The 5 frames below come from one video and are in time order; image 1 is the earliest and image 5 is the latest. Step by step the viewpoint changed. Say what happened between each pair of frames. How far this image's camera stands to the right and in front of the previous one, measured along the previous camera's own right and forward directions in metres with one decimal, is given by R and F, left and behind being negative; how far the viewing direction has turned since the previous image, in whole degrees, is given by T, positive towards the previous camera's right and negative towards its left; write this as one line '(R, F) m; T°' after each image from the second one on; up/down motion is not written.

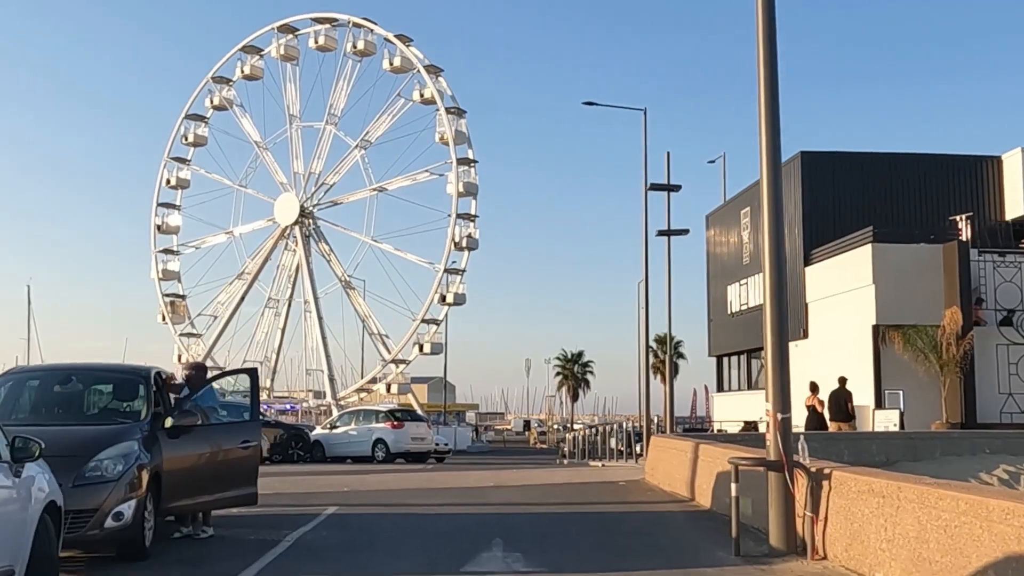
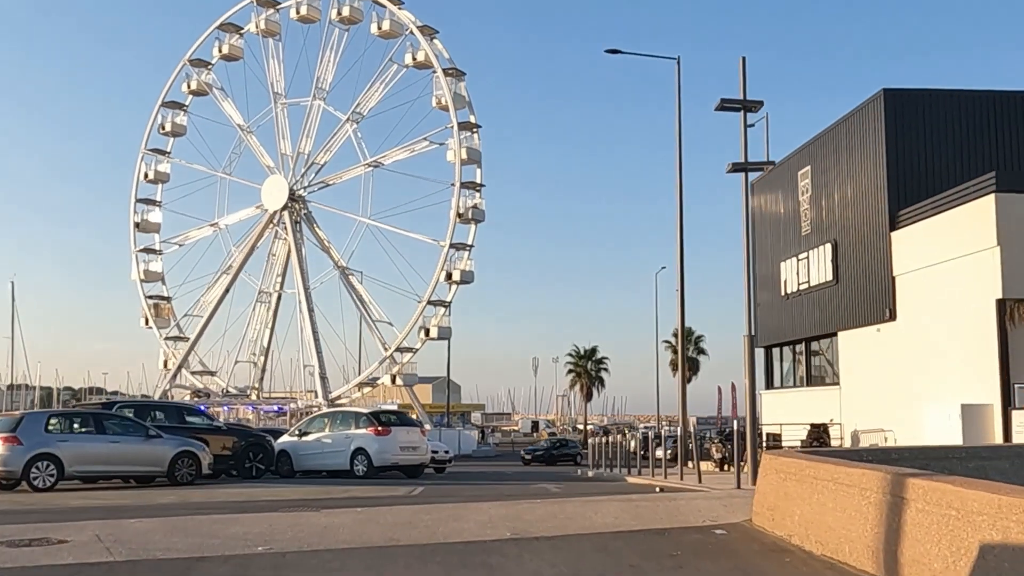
(-0.2, +6.2) m; 0°
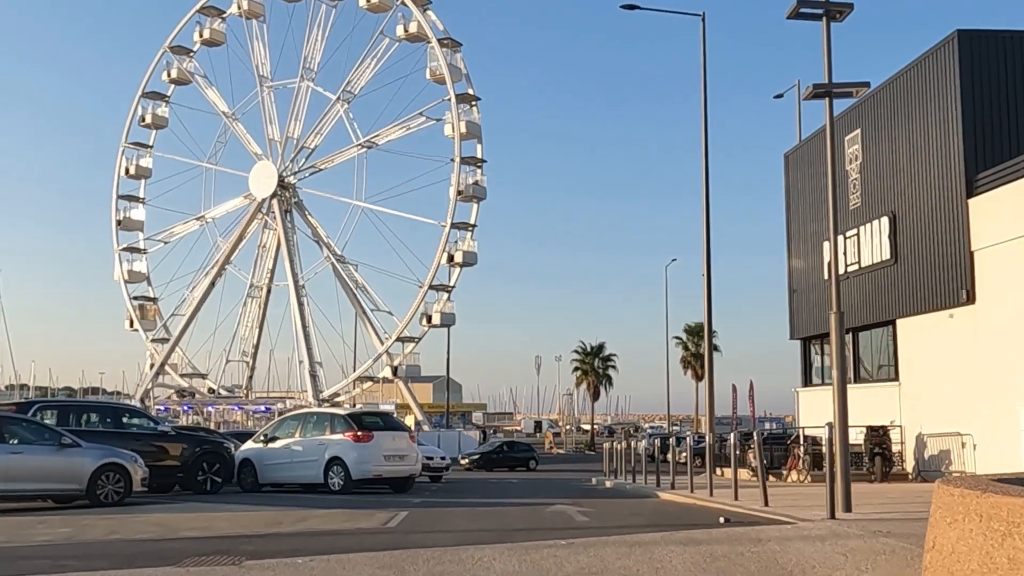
(-0.1, +4.0) m; 0°
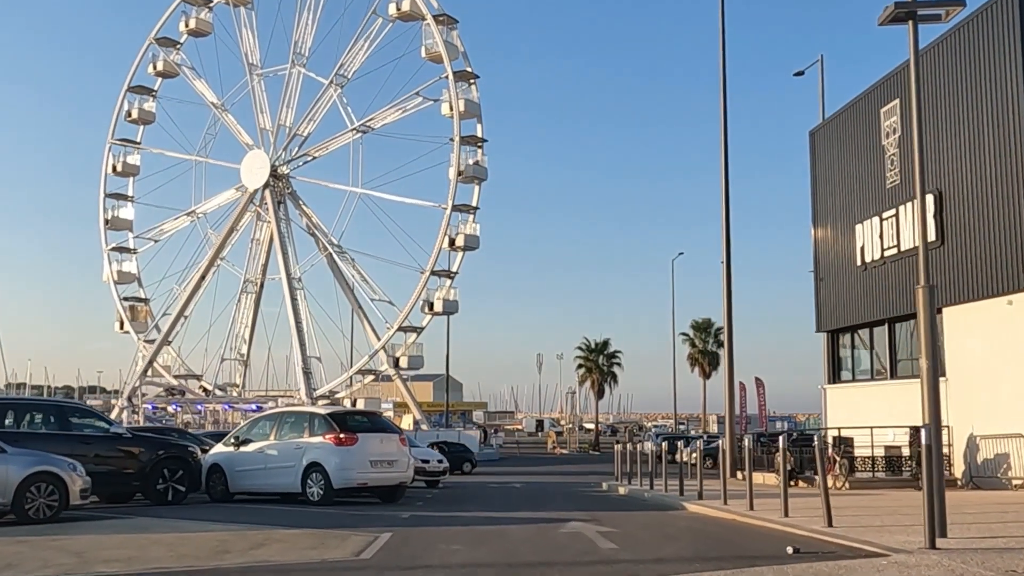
(-0.1, +2.4) m; 0°
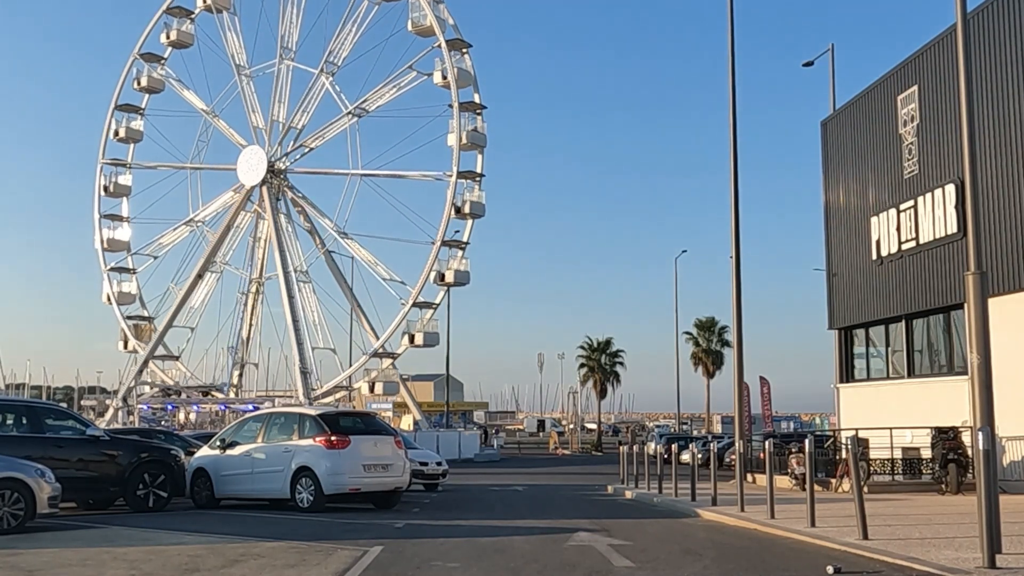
(0.0, +1.0) m; 0°
